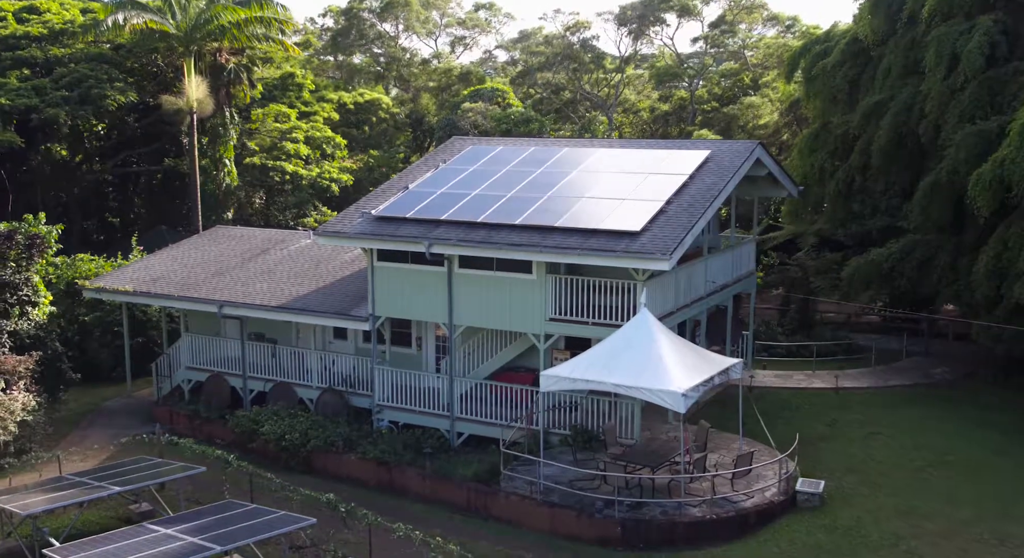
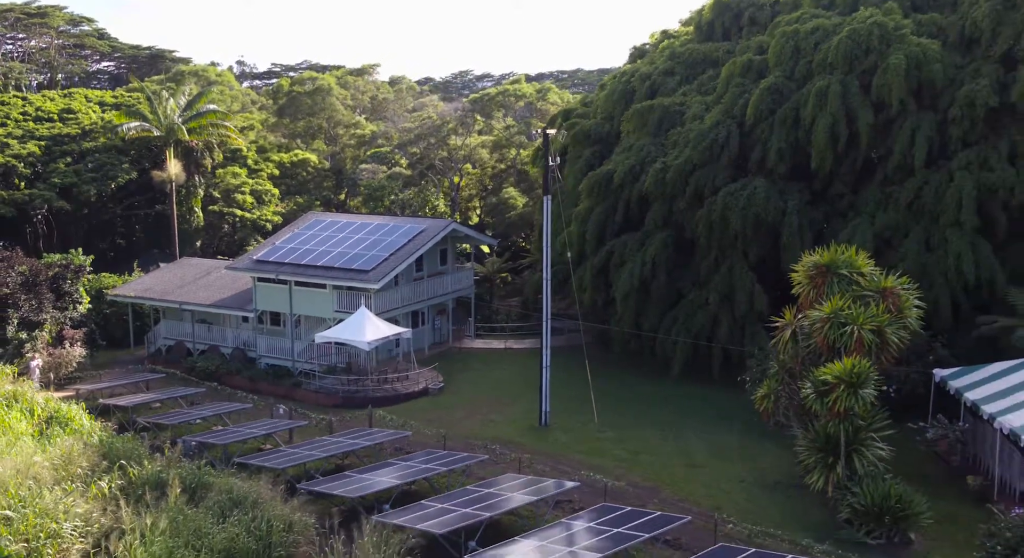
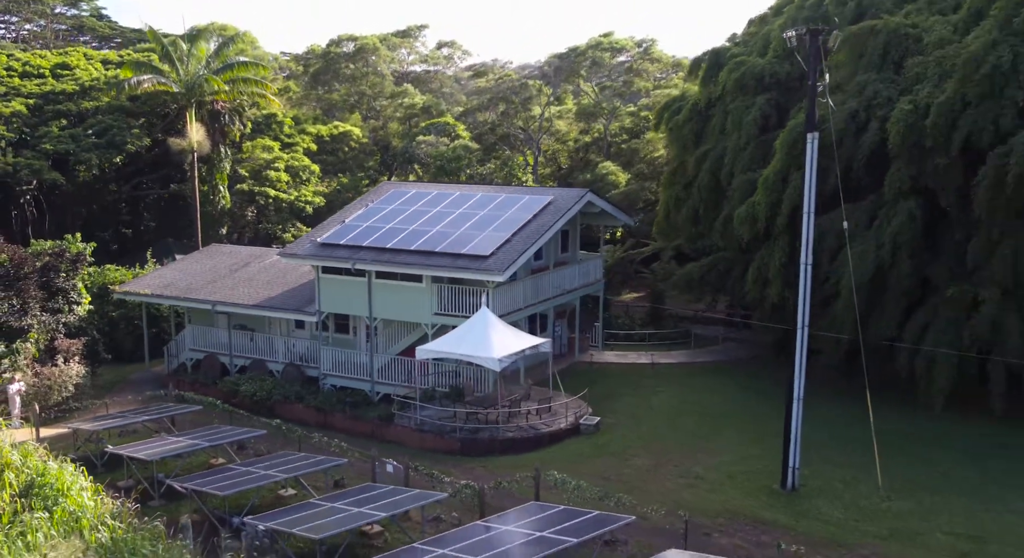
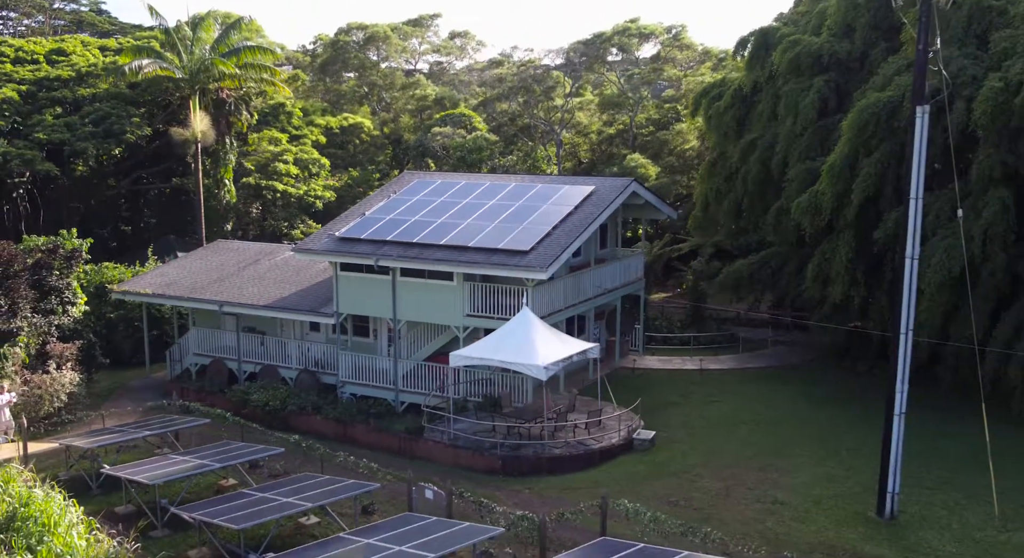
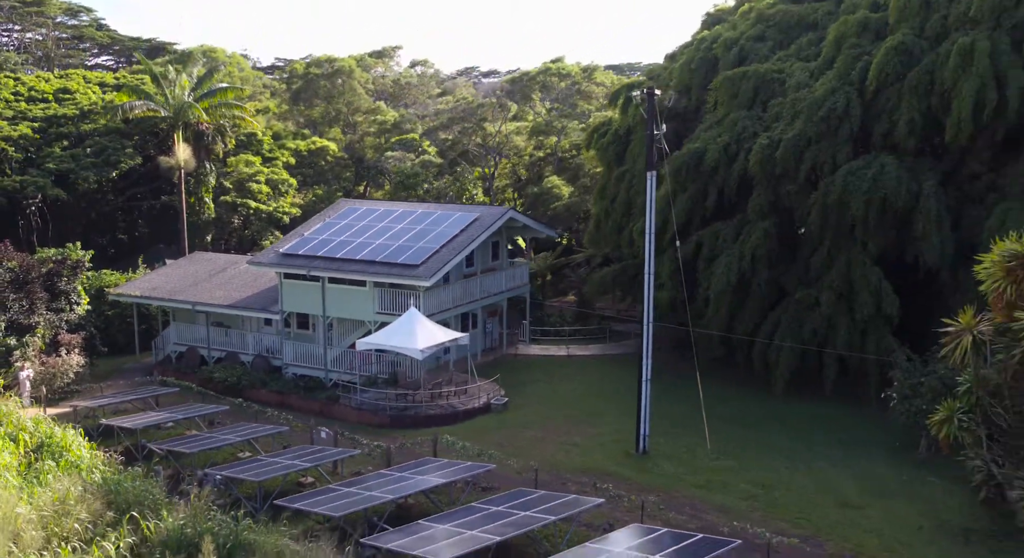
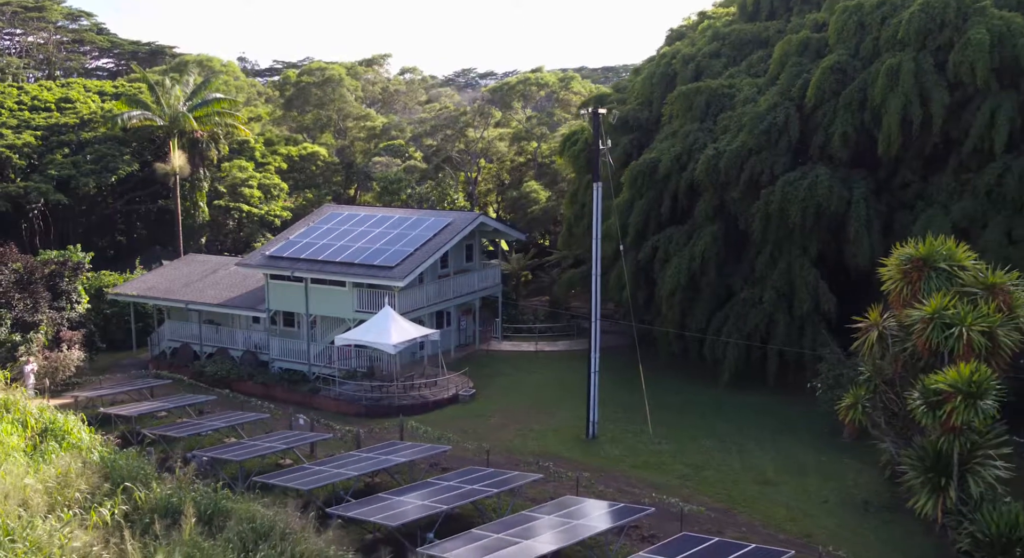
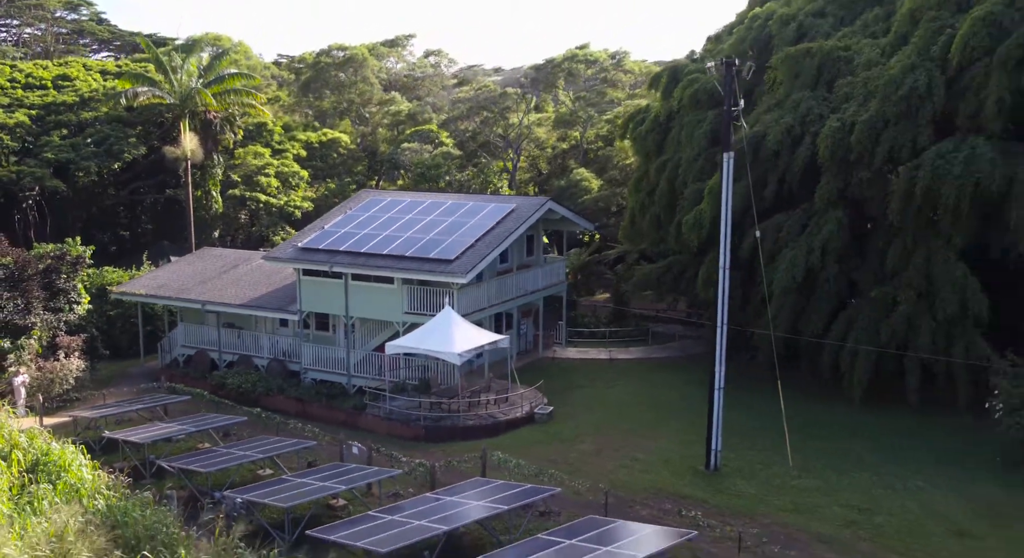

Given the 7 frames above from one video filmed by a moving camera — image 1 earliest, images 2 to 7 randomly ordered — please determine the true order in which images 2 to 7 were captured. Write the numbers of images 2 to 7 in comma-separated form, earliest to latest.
4, 3, 7, 5, 6, 2
